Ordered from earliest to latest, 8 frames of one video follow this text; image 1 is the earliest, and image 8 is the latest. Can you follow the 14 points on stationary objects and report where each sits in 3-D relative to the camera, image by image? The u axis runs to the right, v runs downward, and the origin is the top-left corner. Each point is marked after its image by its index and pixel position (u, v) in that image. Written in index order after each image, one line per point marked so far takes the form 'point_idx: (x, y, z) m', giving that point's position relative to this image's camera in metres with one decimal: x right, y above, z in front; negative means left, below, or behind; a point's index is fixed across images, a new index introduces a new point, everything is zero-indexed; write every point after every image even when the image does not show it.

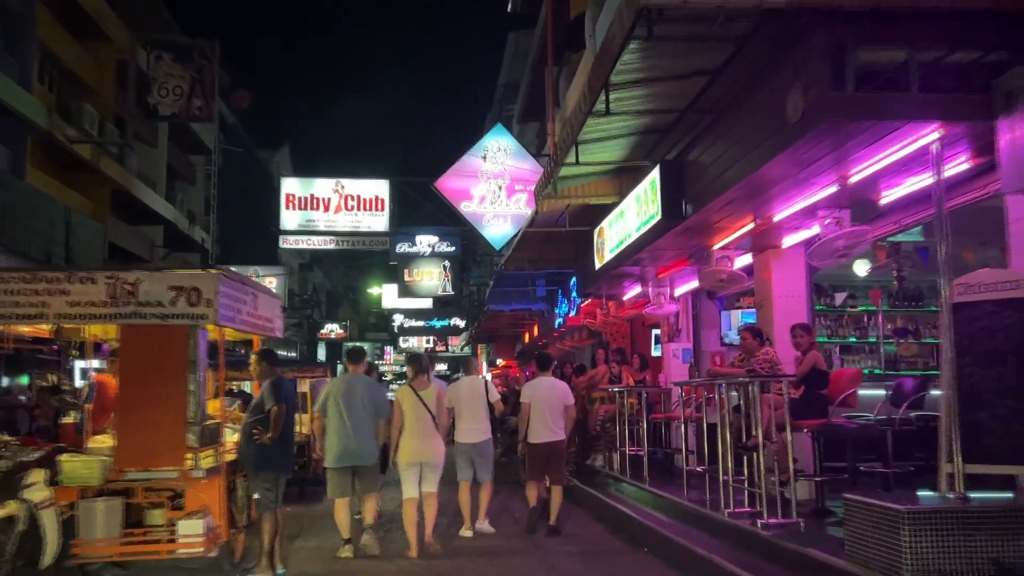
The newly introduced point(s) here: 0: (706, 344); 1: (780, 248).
0: (+3.0, -0.9, +13.4) m
1: (+2.8, +0.4, +9.1) m
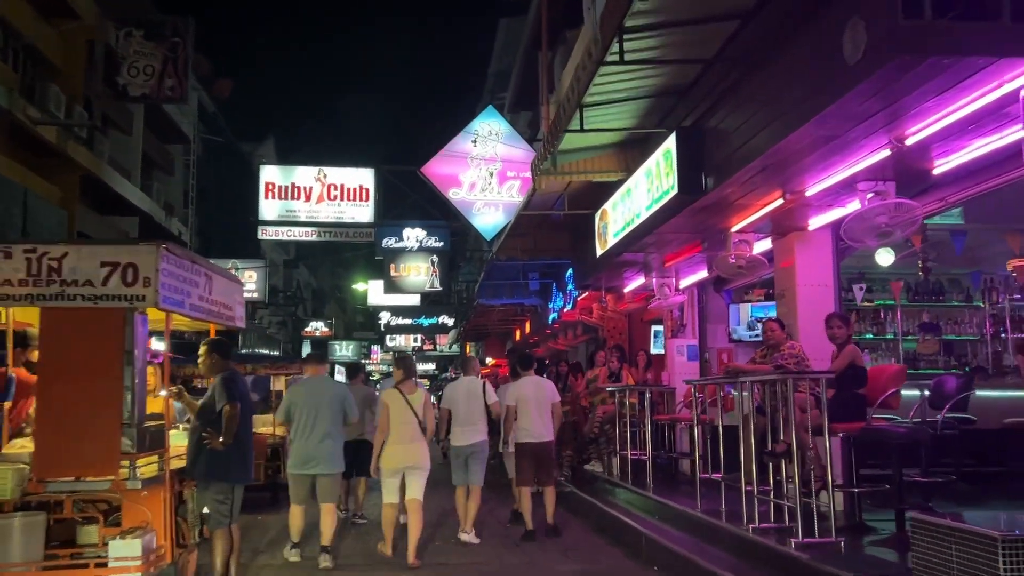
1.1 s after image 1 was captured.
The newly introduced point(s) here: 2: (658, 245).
0: (+2.9, -0.7, +12.5) m
1: (+2.7, +0.5, +8.2) m
2: (+1.5, +0.5, +9.1) m
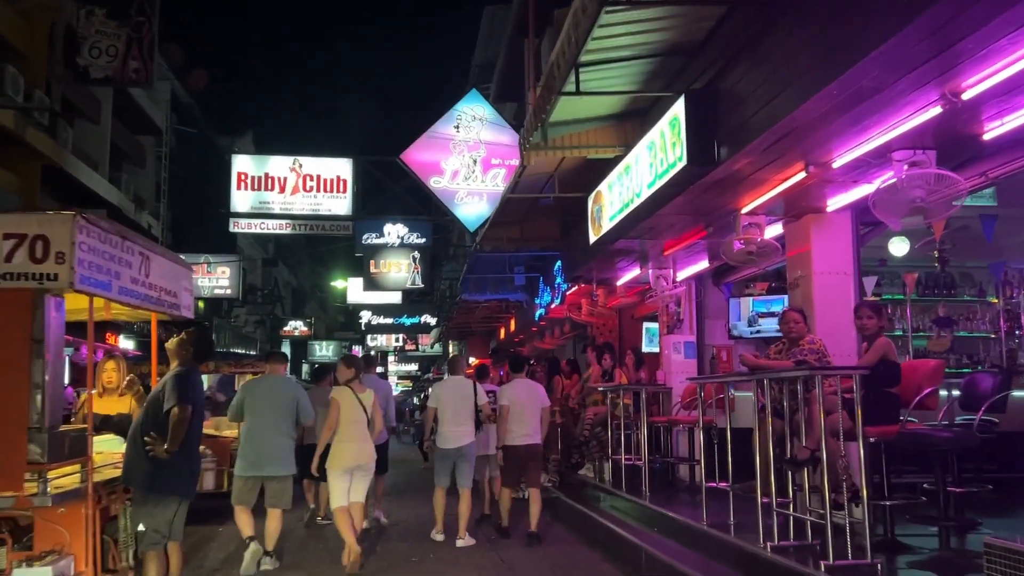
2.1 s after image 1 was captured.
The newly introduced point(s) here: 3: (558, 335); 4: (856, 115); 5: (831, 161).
0: (+2.7, -0.7, +11.7) m
1: (+2.6, +0.6, +7.4) m
2: (+1.4, +0.6, +8.3) m
3: (+0.9, -0.9, +16.6) m
4: (+2.0, +1.0, +5.1) m
5: (+2.2, +0.9, +5.9) m
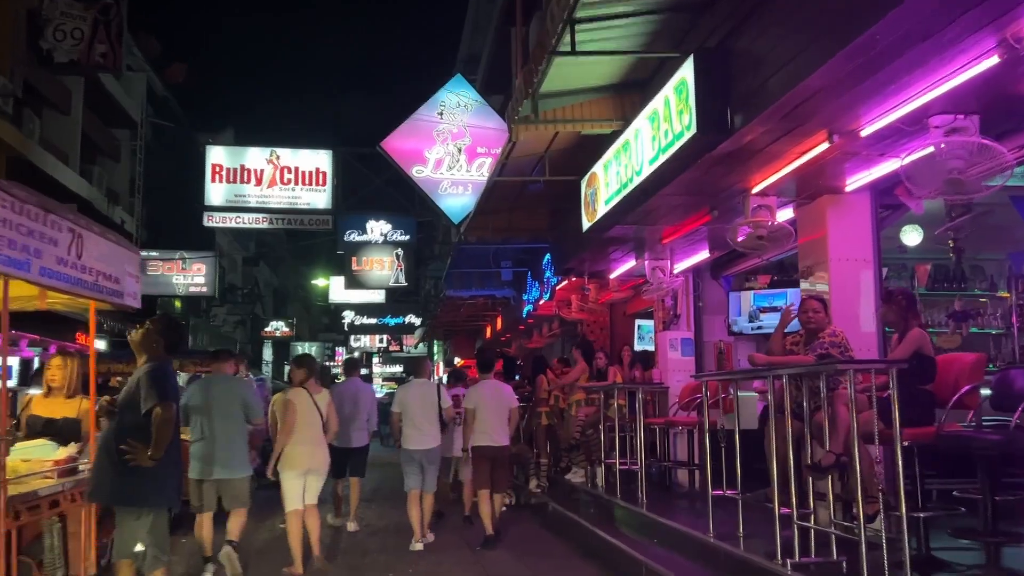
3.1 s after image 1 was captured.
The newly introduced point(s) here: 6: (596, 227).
0: (+2.5, -0.6, +11.1) m
1: (+2.5, +0.7, +6.7) m
2: (+1.3, +0.6, +7.7) m
3: (+0.6, -0.8, +15.9) m
4: (+2.0, +1.1, +4.5) m
5: (+2.1, +1.0, +5.2) m
6: (+0.8, +0.6, +8.1) m
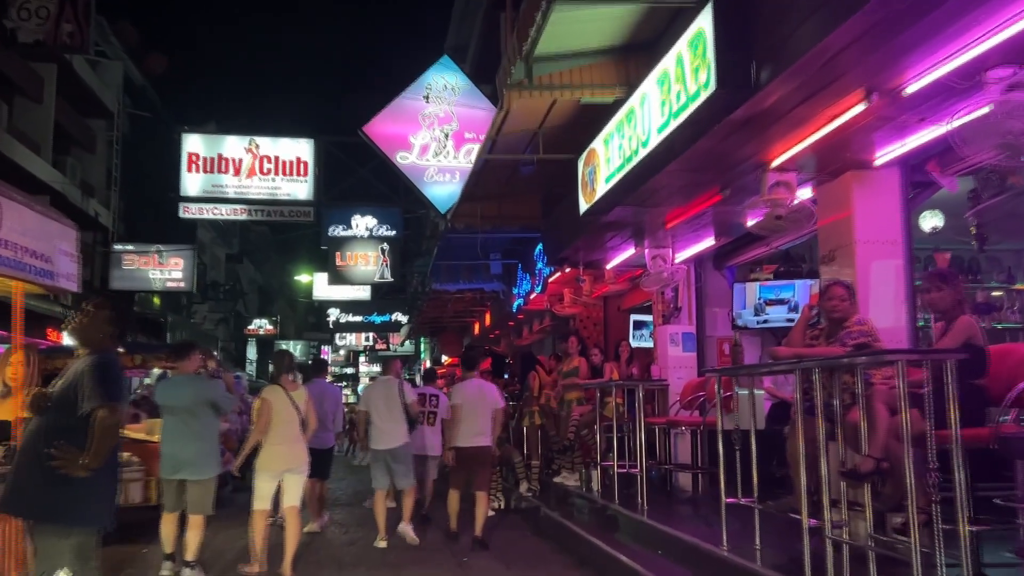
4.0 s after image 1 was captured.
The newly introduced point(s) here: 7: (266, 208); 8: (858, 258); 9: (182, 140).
0: (+2.4, -0.5, +10.4) m
1: (+2.5, +0.8, +6.1) m
2: (+1.2, +0.7, +7.0) m
3: (+0.4, -0.7, +15.2) m
4: (+1.9, +1.2, +3.8) m
5: (+2.0, +1.1, +4.6) m
6: (+0.7, +0.7, +7.4) m
7: (-4.9, +1.6, +17.5) m
8: (+2.4, +0.2, +6.0) m
9: (-6.7, +3.0, +17.8) m
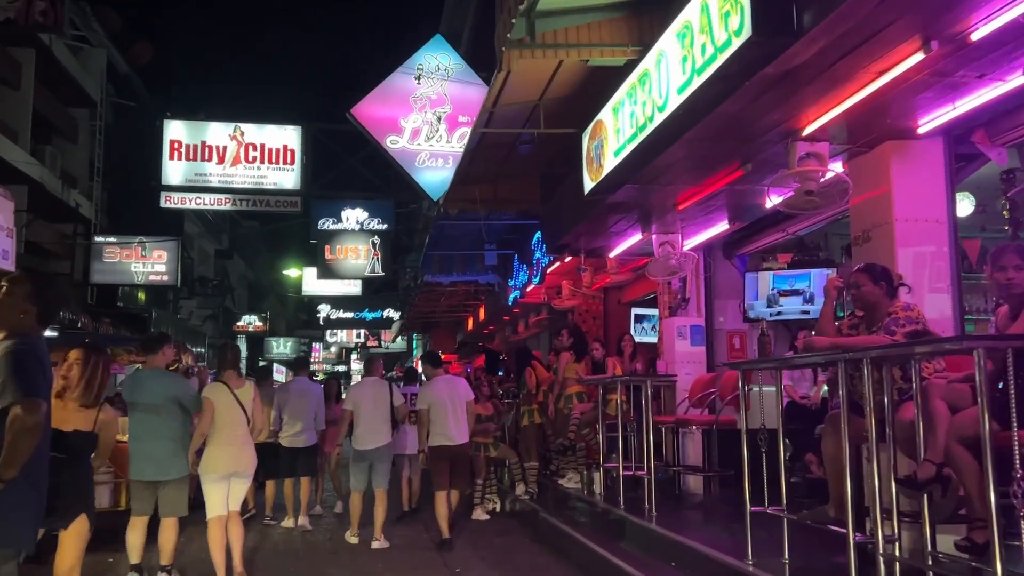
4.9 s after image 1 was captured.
0: (+2.3, -0.4, +9.8) m
1: (+2.5, +0.9, +5.4) m
2: (+1.2, +0.9, +6.3) m
3: (+0.3, -0.6, +14.6) m
4: (+1.9, +1.3, +3.2) m
5: (+2.1, +1.2, +4.0) m
6: (+0.7, +0.8, +6.8) m
7: (-5.0, +1.7, +16.8) m
8: (+2.4, +0.3, +5.4) m
9: (-6.8, +3.2, +17.1) m
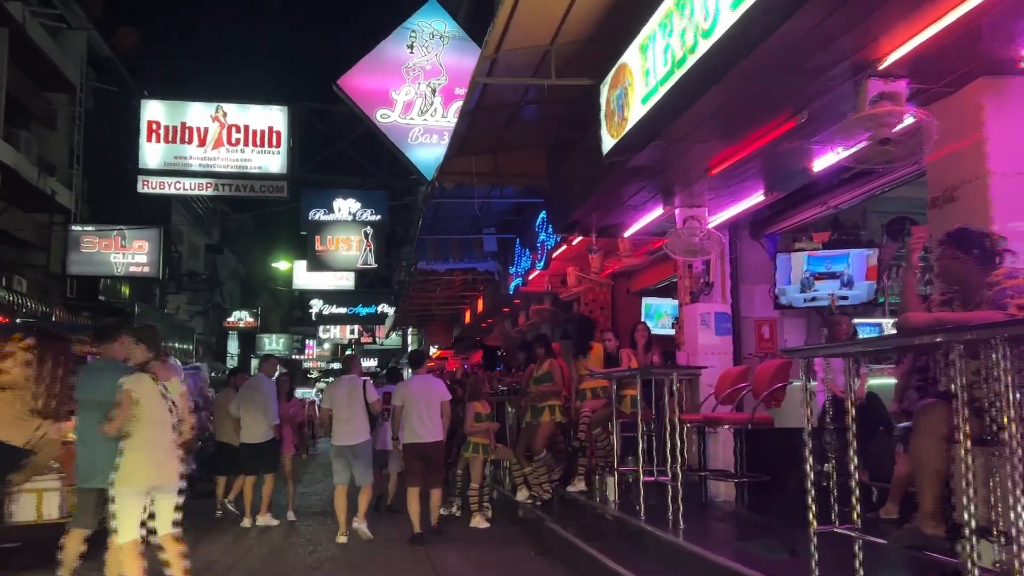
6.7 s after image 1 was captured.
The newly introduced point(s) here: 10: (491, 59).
0: (+2.4, -0.2, +8.8) m
1: (+2.5, +1.1, +4.5) m
2: (+1.2, +1.0, +5.4) m
3: (+0.4, -0.4, +13.6) m
4: (+2.0, +1.5, +2.2) m
5: (+2.1, +1.3, +3.0) m
6: (+0.7, +0.9, +5.8) m
7: (-5.0, +1.9, +15.8) m
8: (+2.4, +0.5, +4.4) m
9: (-6.8, +3.3, +16.0) m
10: (-0.1, +1.5, +5.8) m
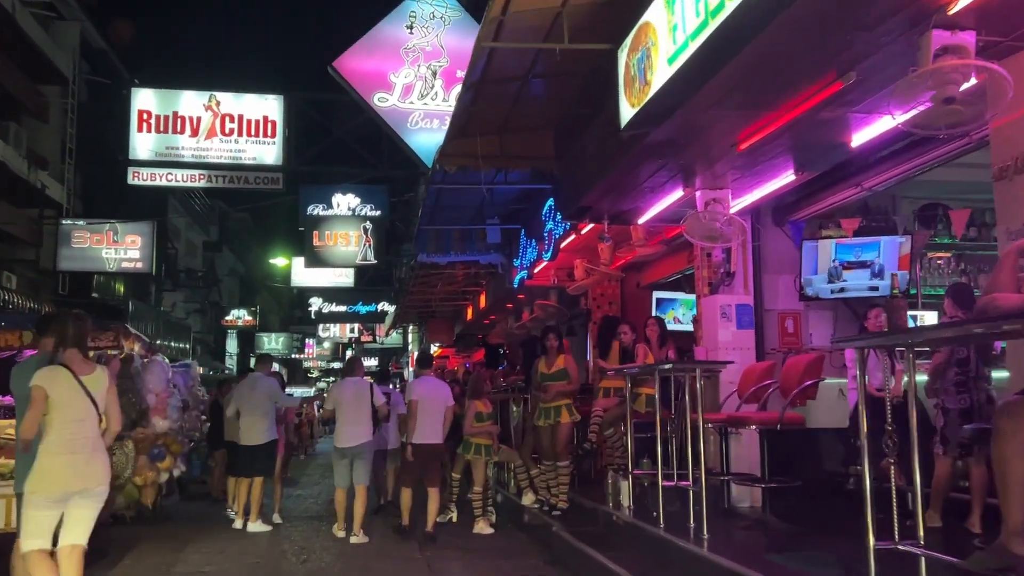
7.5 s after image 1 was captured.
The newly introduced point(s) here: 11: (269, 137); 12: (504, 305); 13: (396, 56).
0: (+2.4, -0.1, +8.2) m
1: (+2.6, +1.2, +3.9) m
2: (+1.3, +1.1, +4.8) m
3: (+0.4, -0.3, +13.0) m
4: (+2.1, +1.5, +1.6) m
5: (+2.2, +1.4, +2.4) m
6: (+0.8, +1.0, +5.3) m
7: (-5.0, +2.0, +15.2) m
8: (+2.5, +0.5, +3.8) m
9: (-6.8, +3.4, +15.5) m
10: (-0.1, +1.6, +5.2) m
11: (-4.4, +2.8, +16.0) m
12: (-0.2, -0.3, +14.3) m
13: (-1.4, +2.9, +10.8) m
